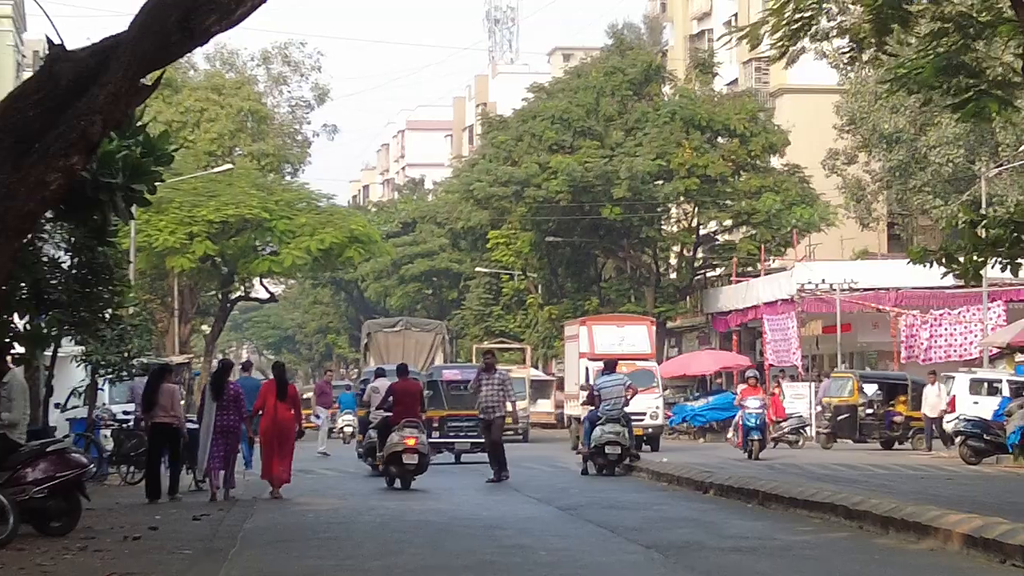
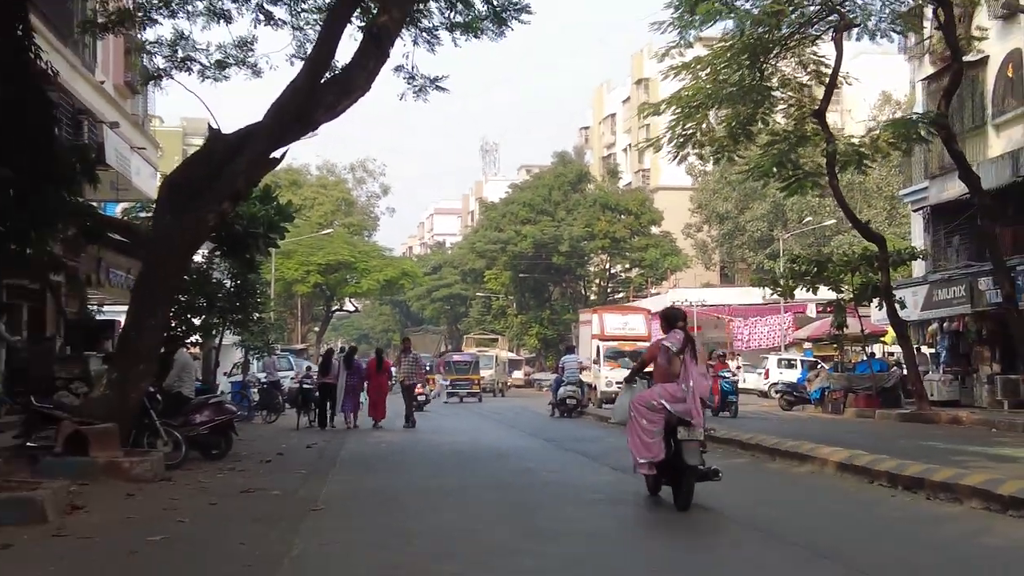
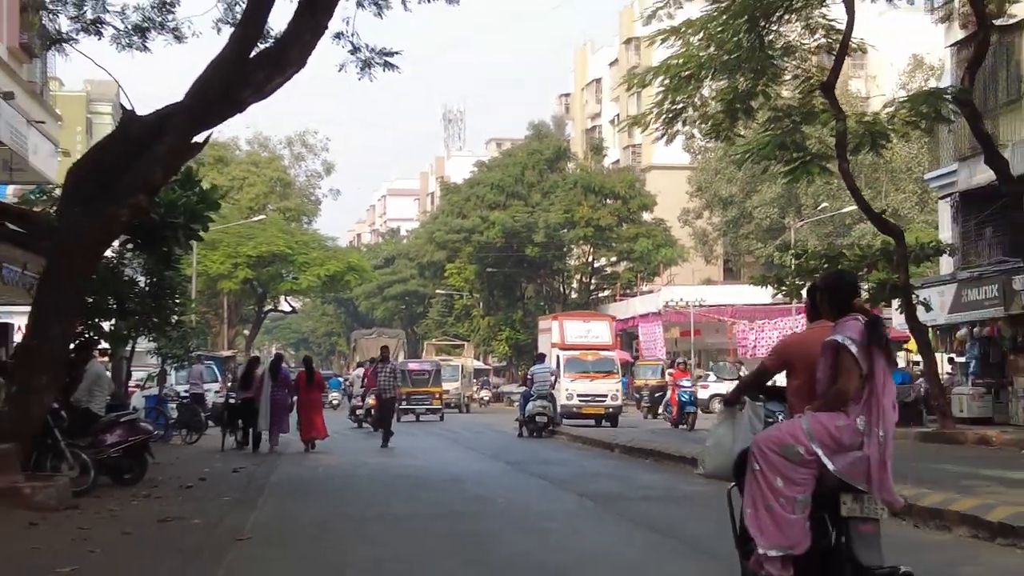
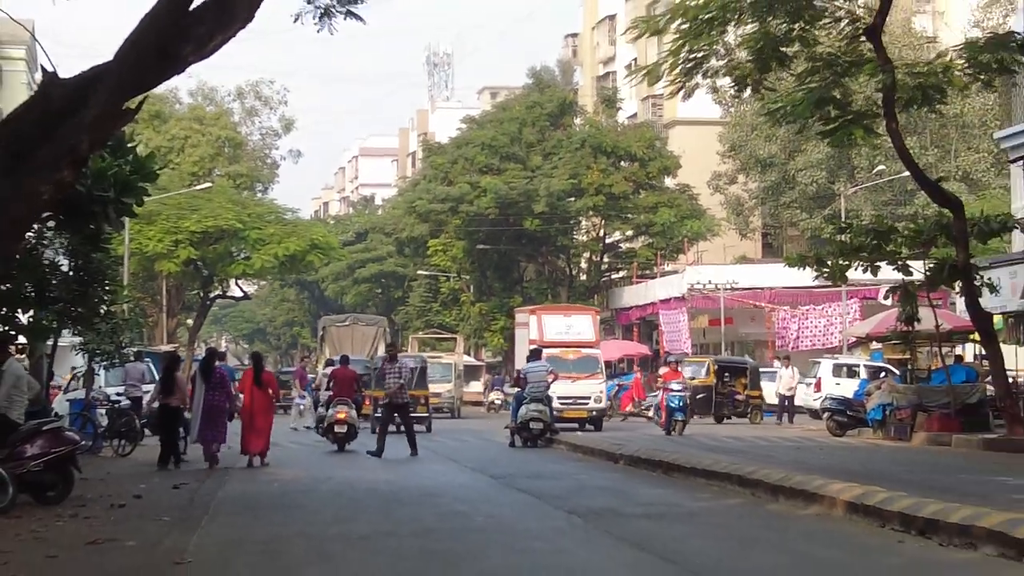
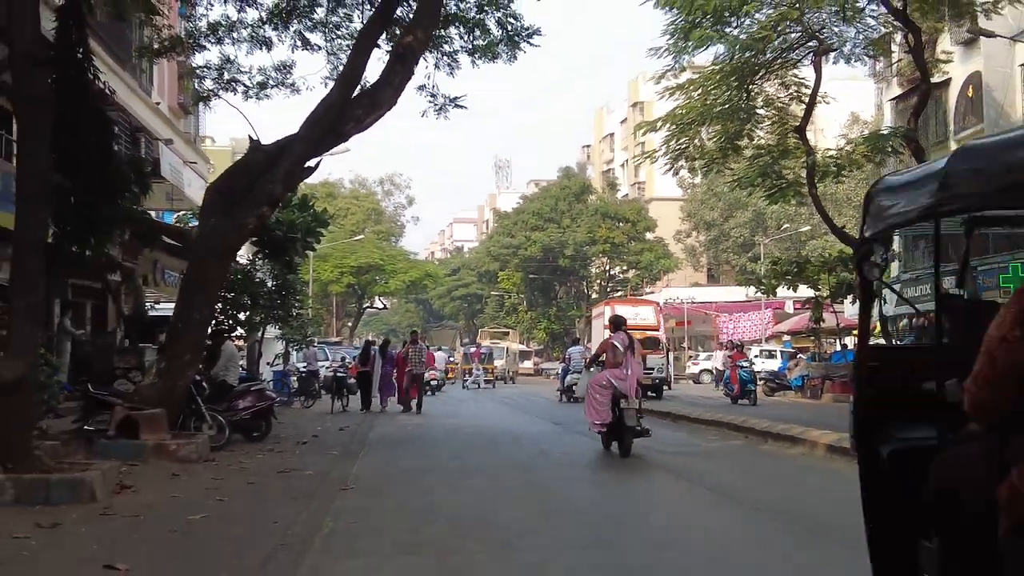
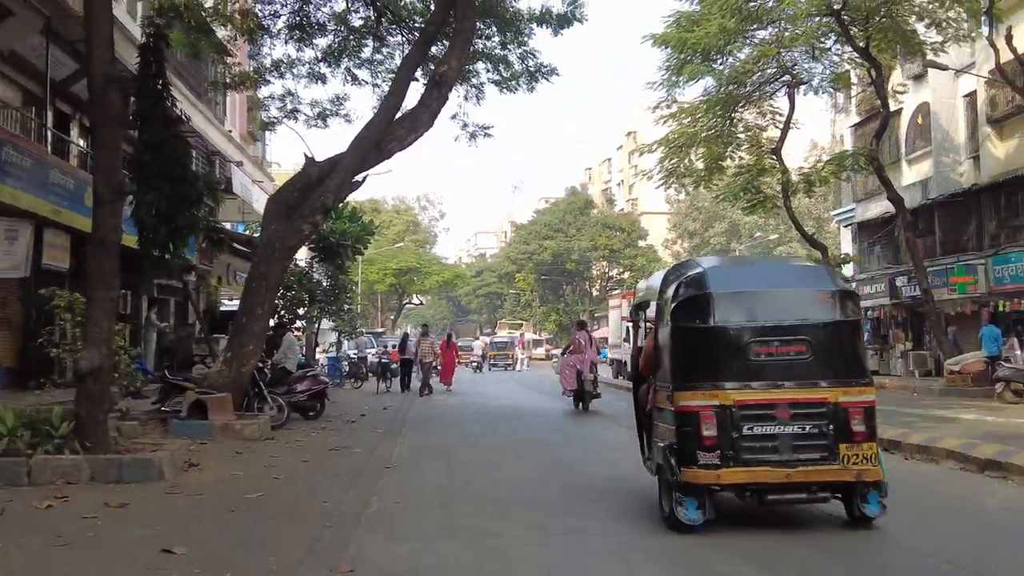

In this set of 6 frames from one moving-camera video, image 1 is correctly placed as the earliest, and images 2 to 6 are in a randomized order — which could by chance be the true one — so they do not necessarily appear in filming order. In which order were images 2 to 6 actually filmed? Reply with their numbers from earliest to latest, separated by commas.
4, 3, 2, 5, 6
